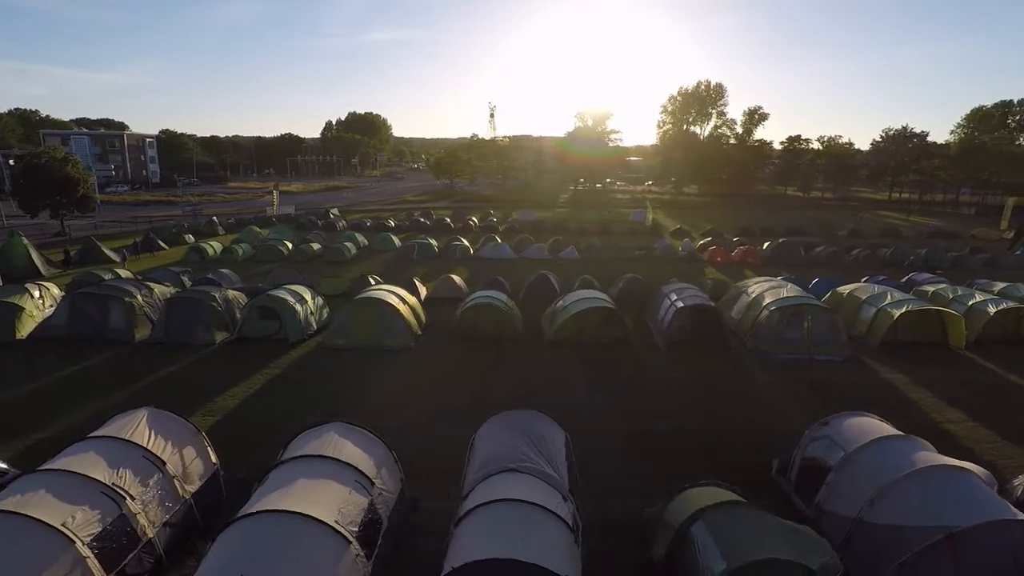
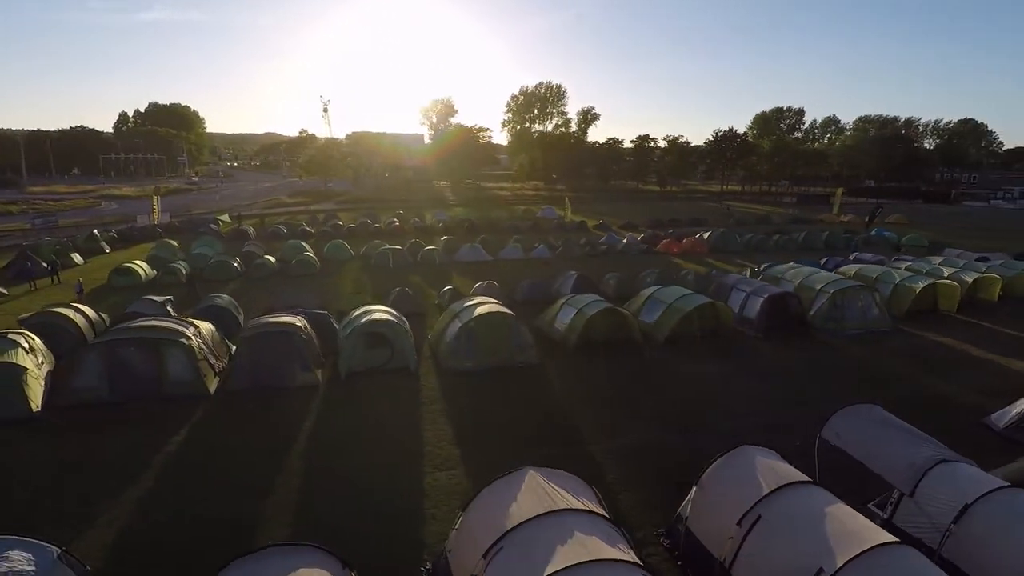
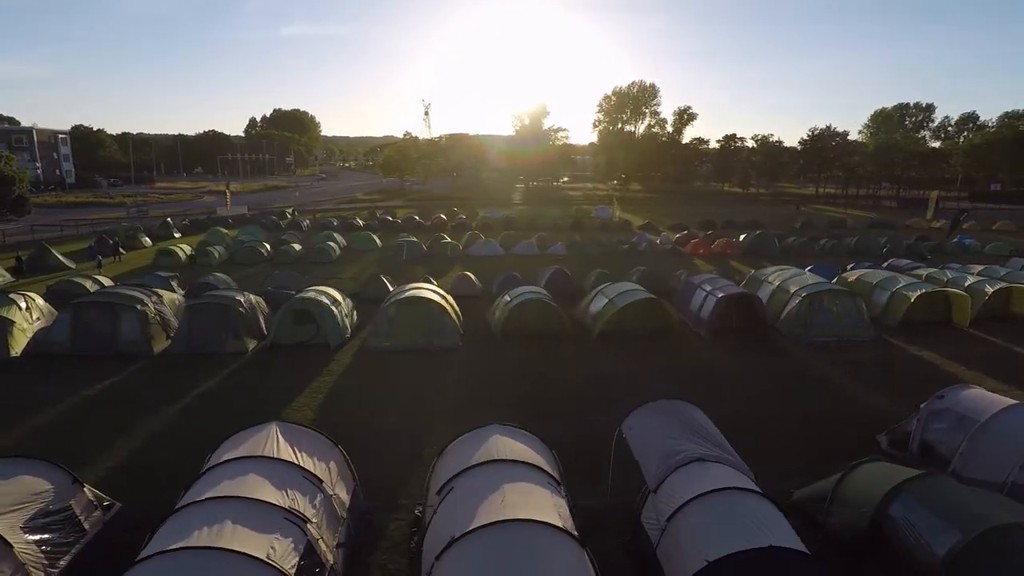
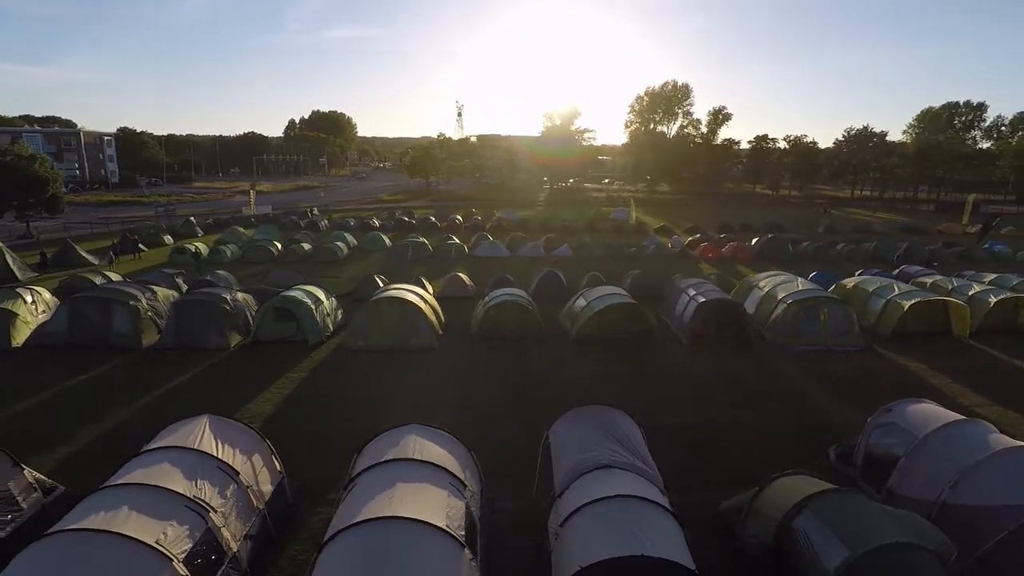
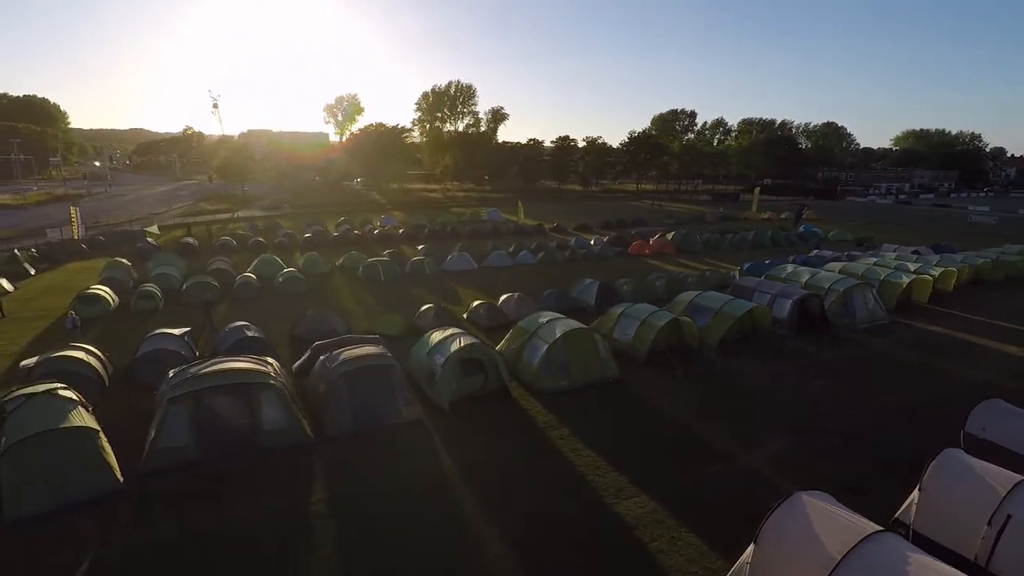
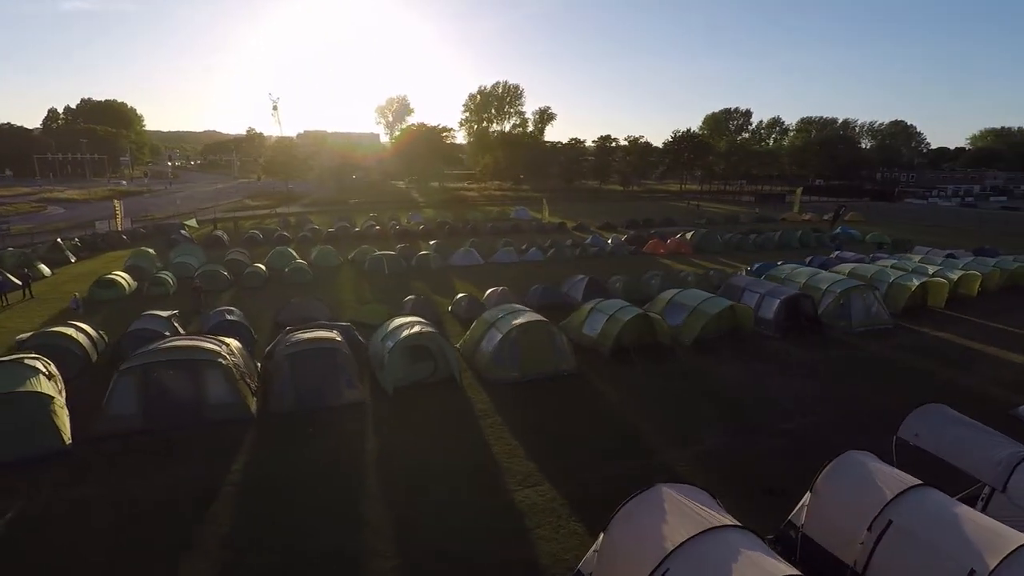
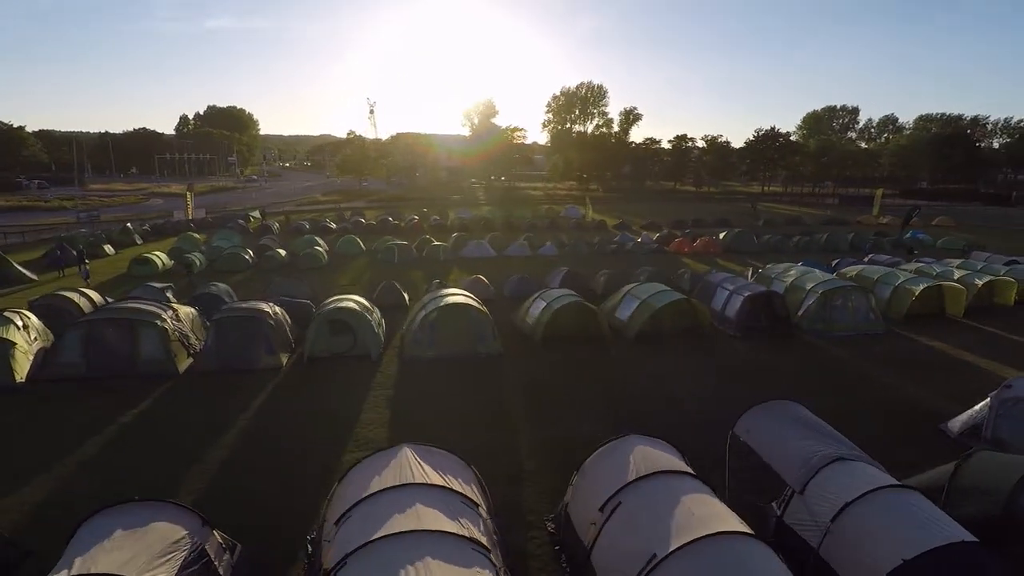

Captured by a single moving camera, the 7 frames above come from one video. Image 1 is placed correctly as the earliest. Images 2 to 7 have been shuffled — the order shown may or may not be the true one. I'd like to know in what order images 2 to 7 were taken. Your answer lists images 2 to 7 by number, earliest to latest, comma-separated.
4, 3, 7, 2, 6, 5
